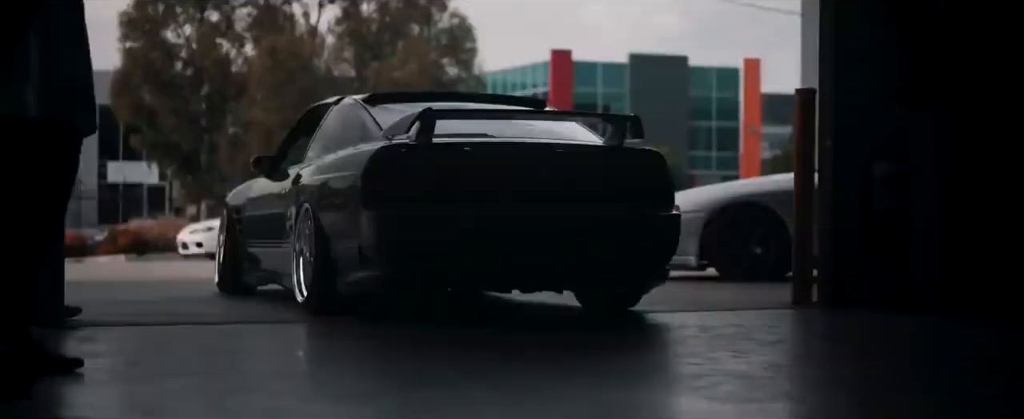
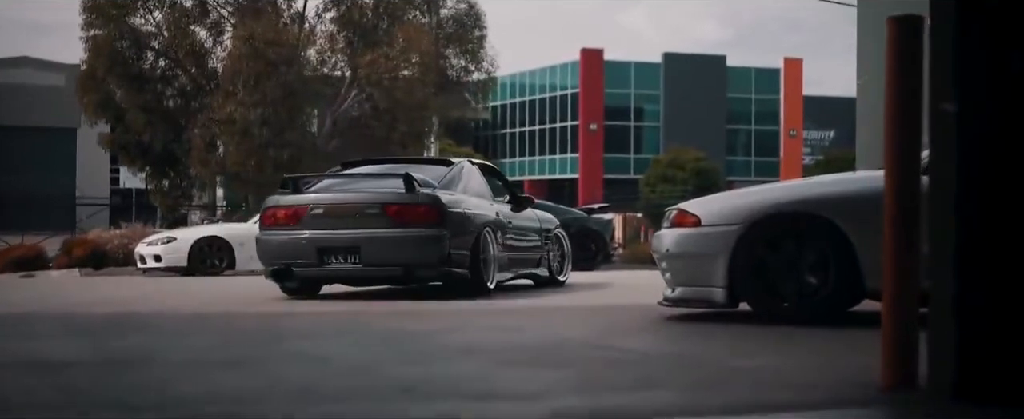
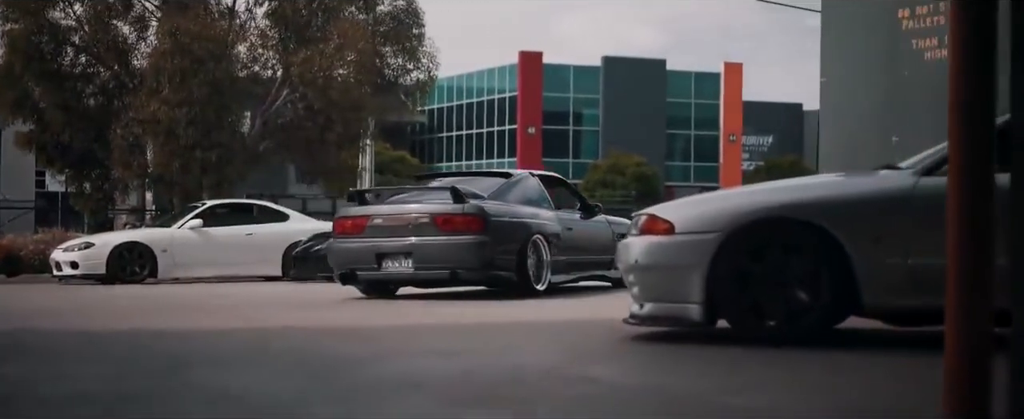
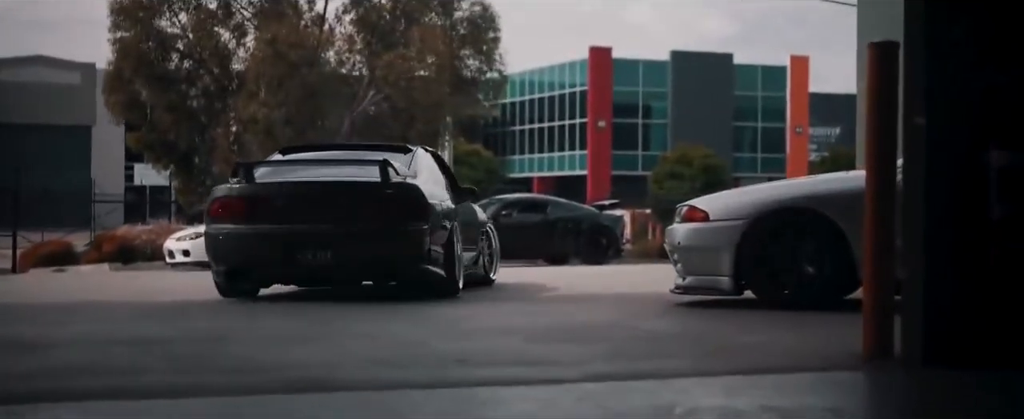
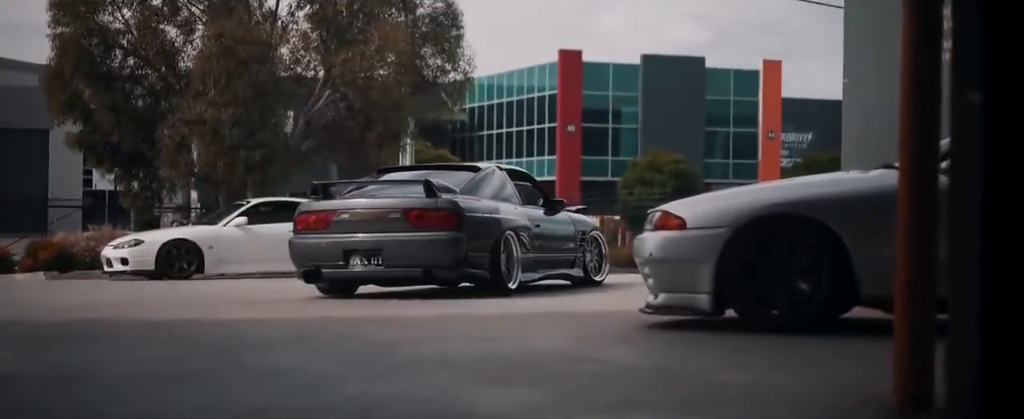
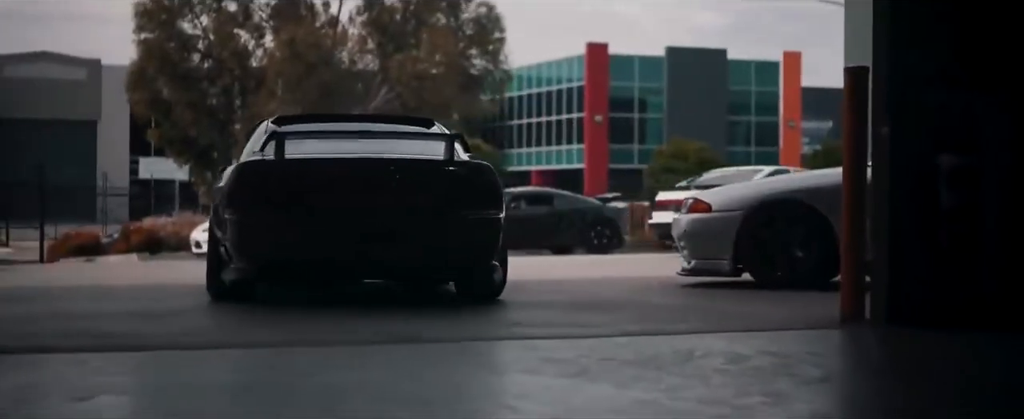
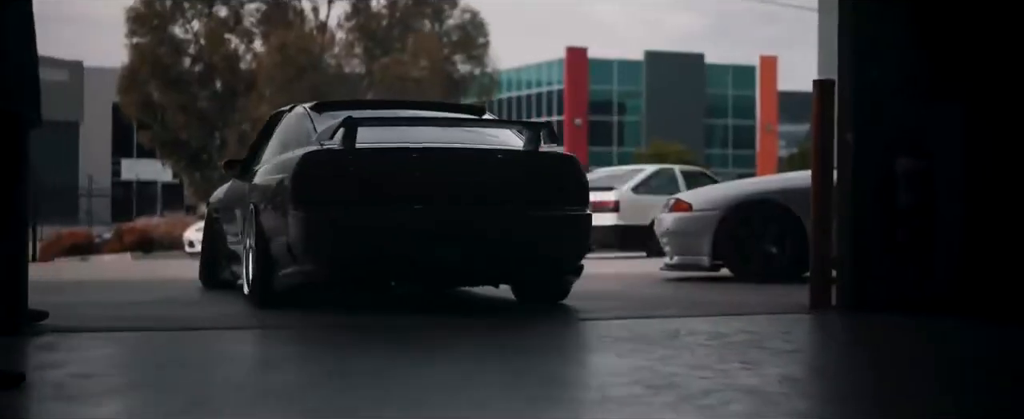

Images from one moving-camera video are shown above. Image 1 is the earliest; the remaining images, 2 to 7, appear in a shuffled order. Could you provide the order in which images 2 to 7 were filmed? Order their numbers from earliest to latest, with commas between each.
7, 6, 4, 2, 5, 3
